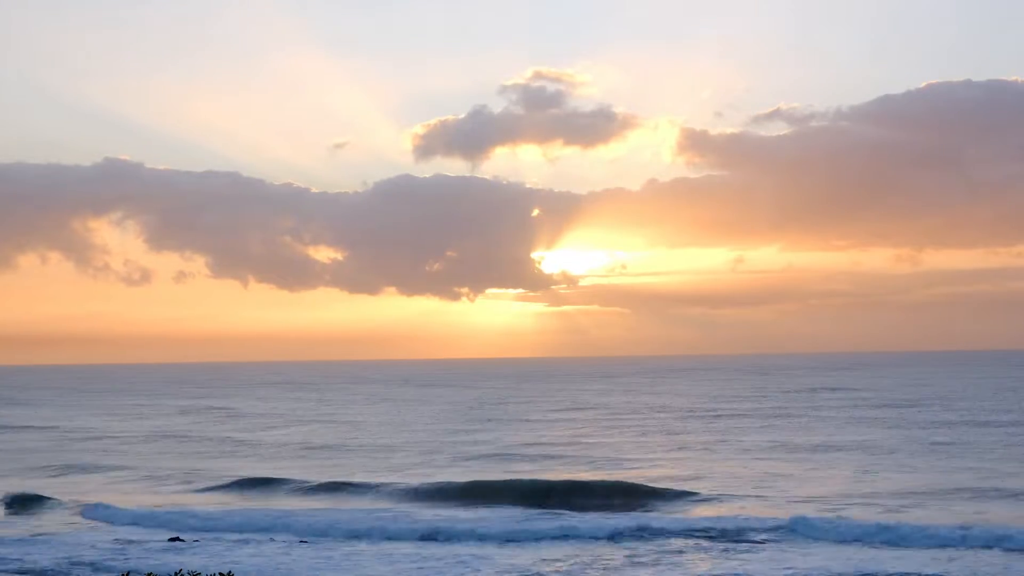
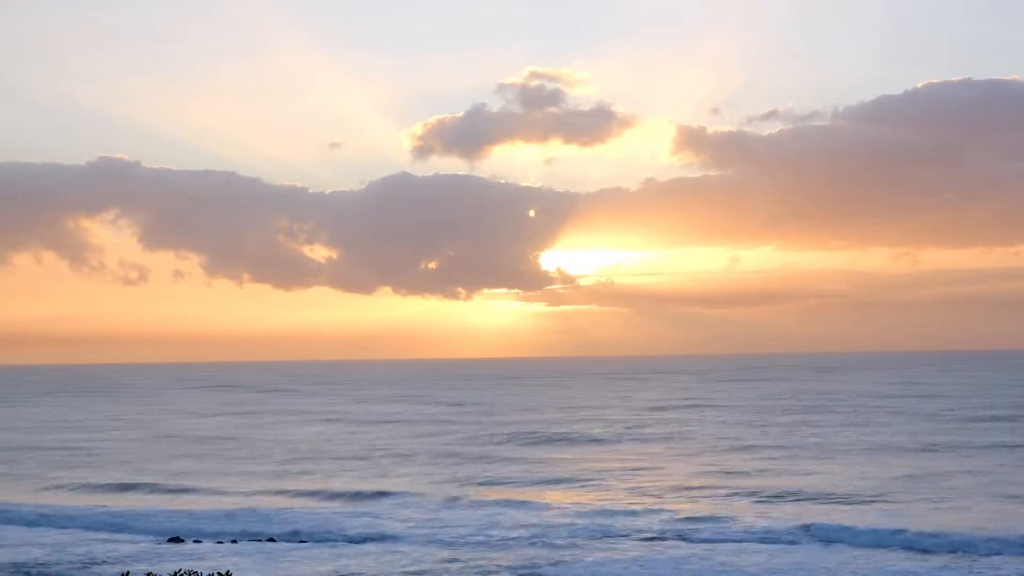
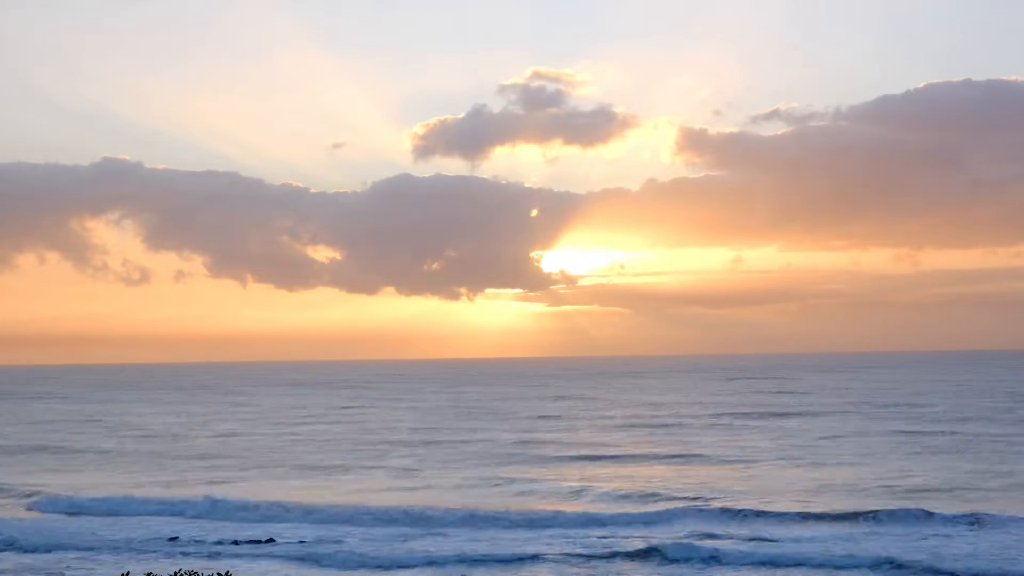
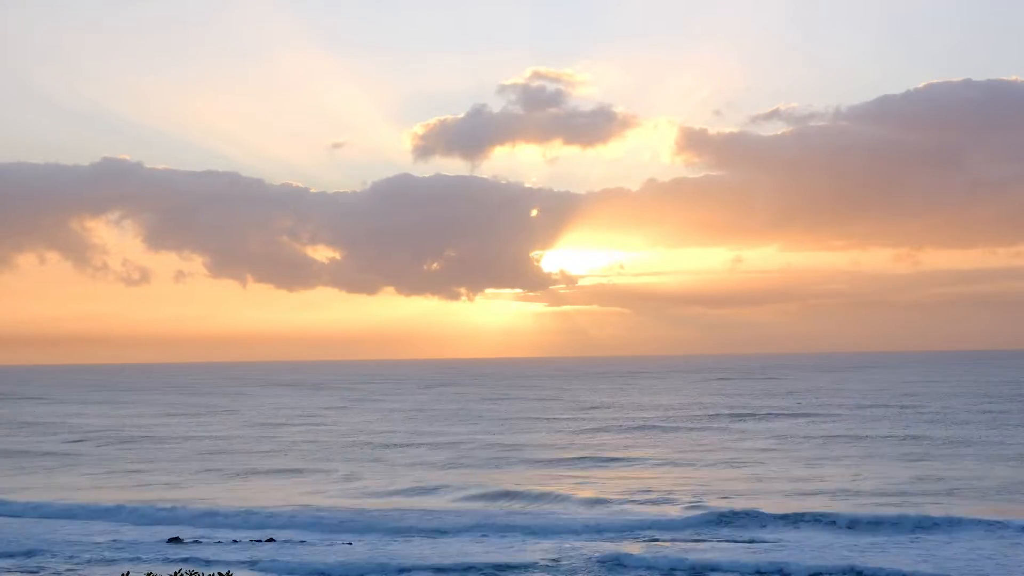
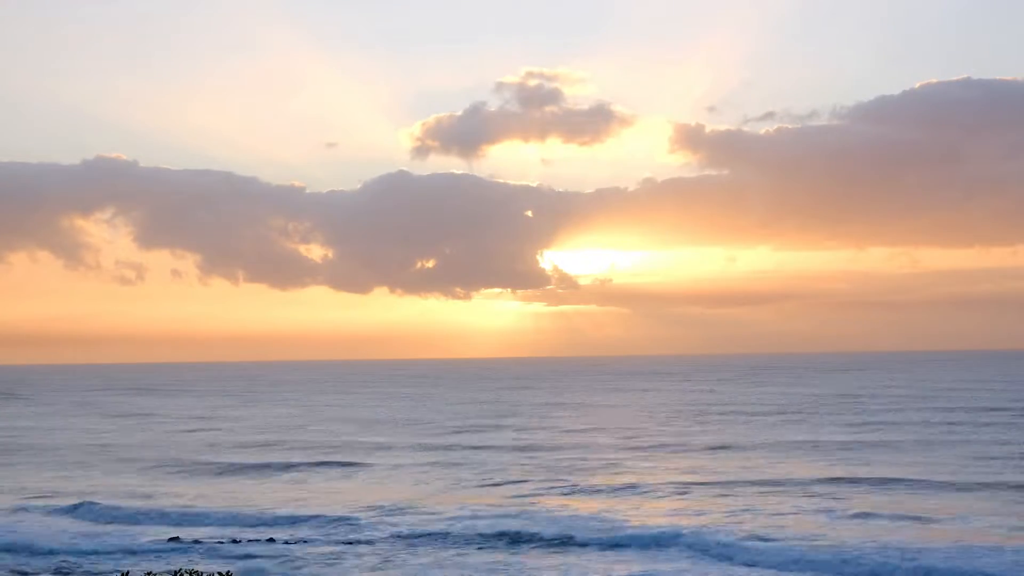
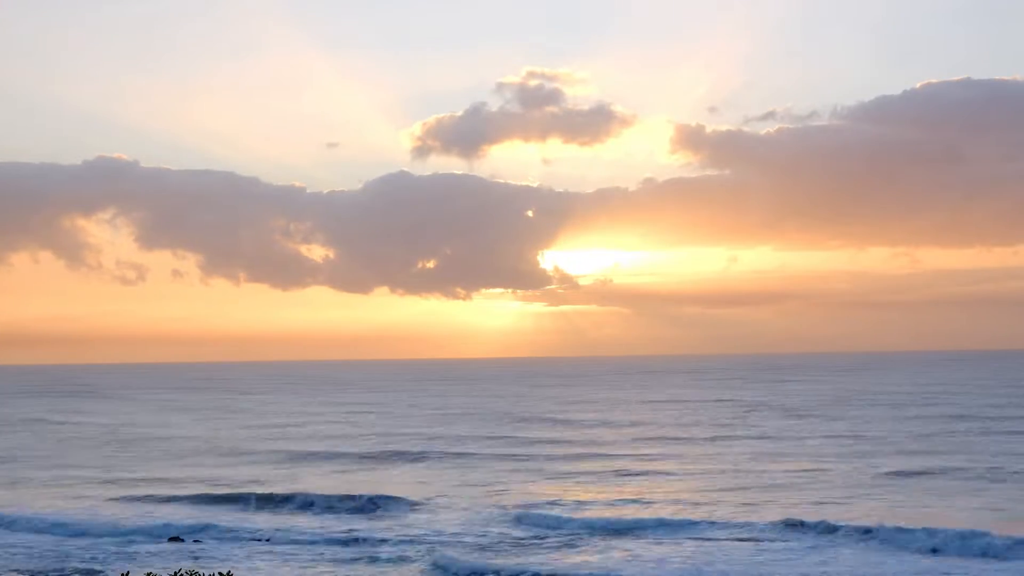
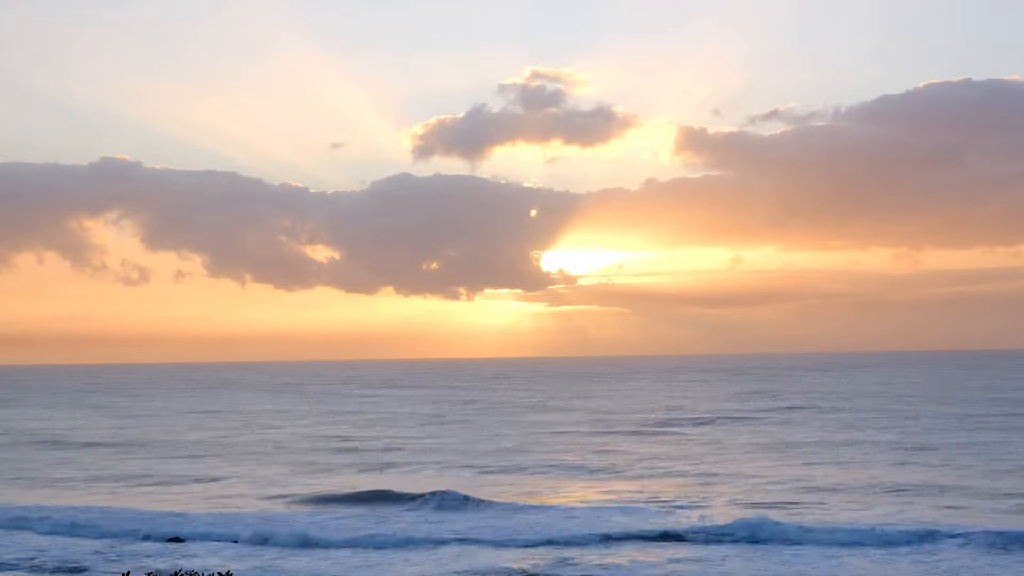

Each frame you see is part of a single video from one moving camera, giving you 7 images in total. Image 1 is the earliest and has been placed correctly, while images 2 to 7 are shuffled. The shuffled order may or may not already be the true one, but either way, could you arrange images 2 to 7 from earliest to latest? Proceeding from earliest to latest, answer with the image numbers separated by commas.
3, 4, 7, 2, 6, 5
